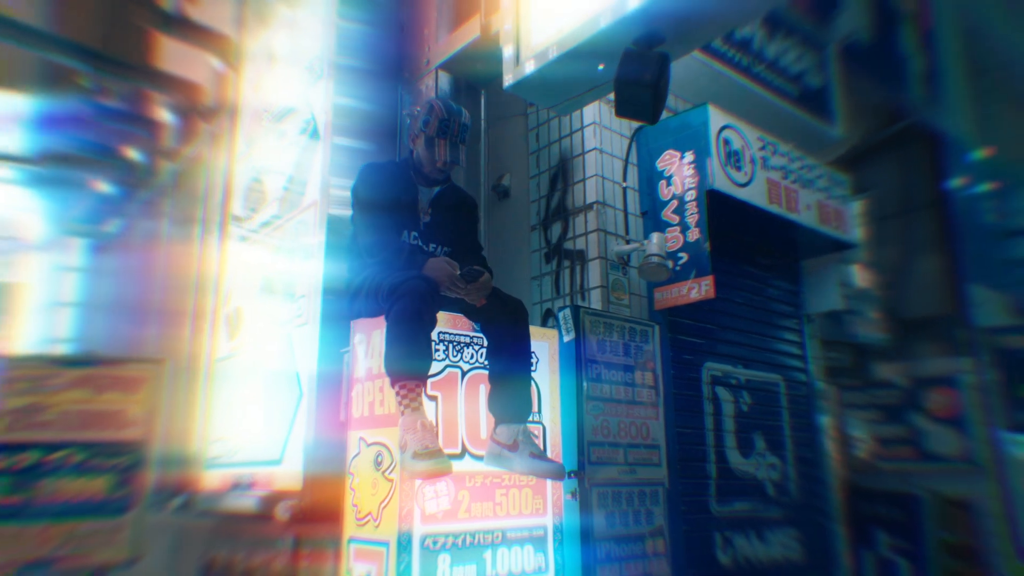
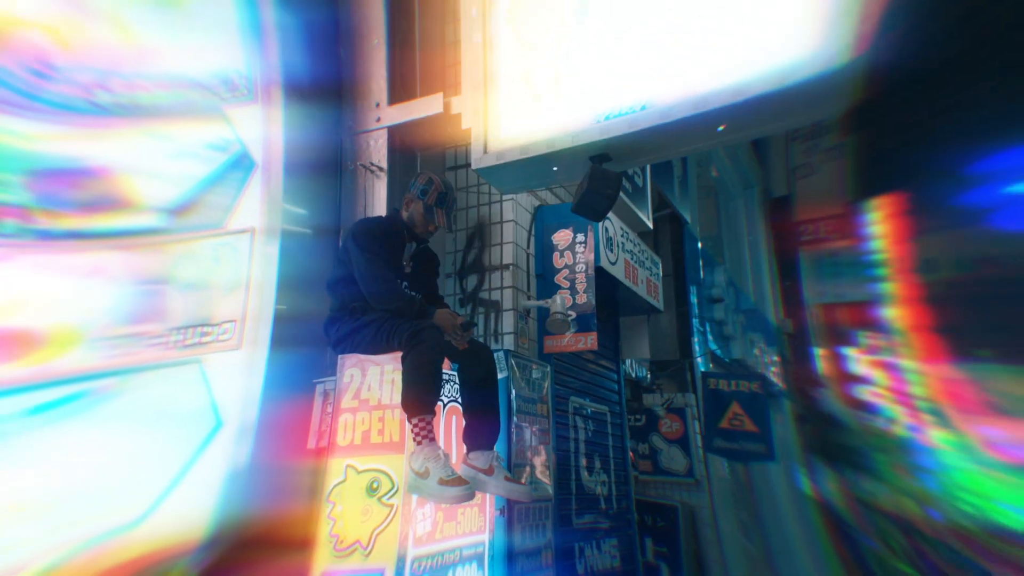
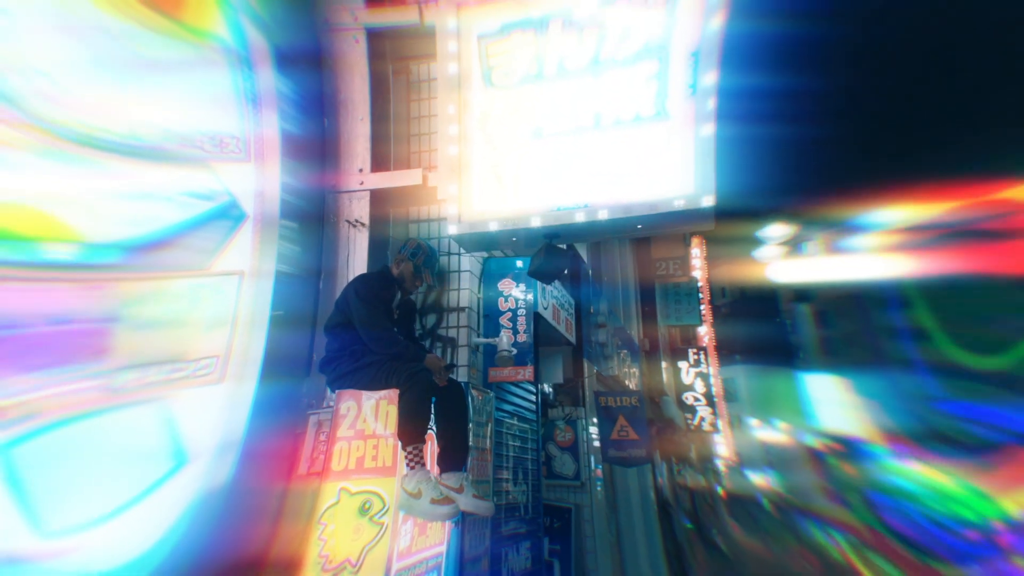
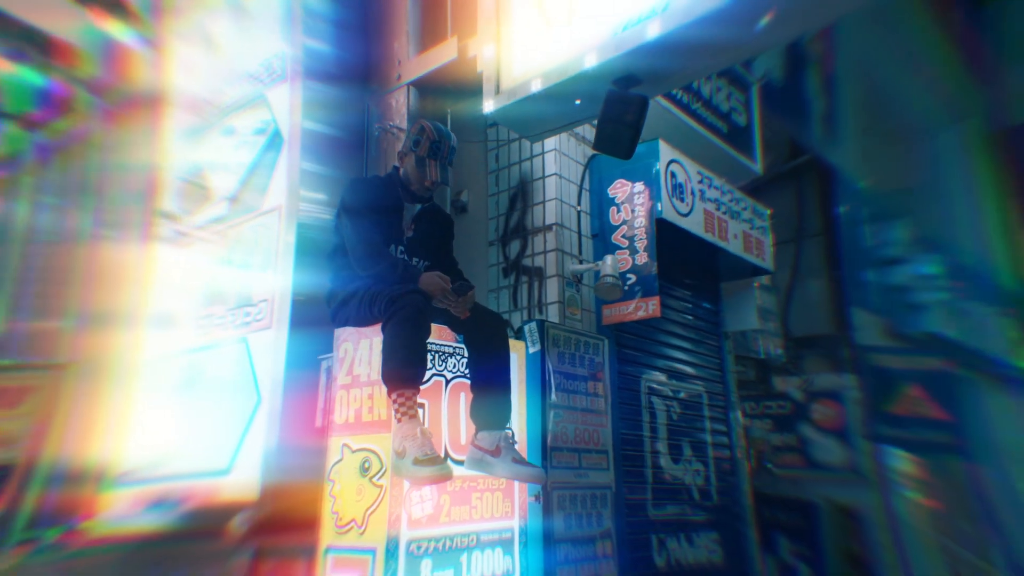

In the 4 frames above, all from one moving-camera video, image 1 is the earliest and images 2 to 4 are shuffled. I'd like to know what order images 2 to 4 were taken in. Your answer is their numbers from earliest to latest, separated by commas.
4, 2, 3
